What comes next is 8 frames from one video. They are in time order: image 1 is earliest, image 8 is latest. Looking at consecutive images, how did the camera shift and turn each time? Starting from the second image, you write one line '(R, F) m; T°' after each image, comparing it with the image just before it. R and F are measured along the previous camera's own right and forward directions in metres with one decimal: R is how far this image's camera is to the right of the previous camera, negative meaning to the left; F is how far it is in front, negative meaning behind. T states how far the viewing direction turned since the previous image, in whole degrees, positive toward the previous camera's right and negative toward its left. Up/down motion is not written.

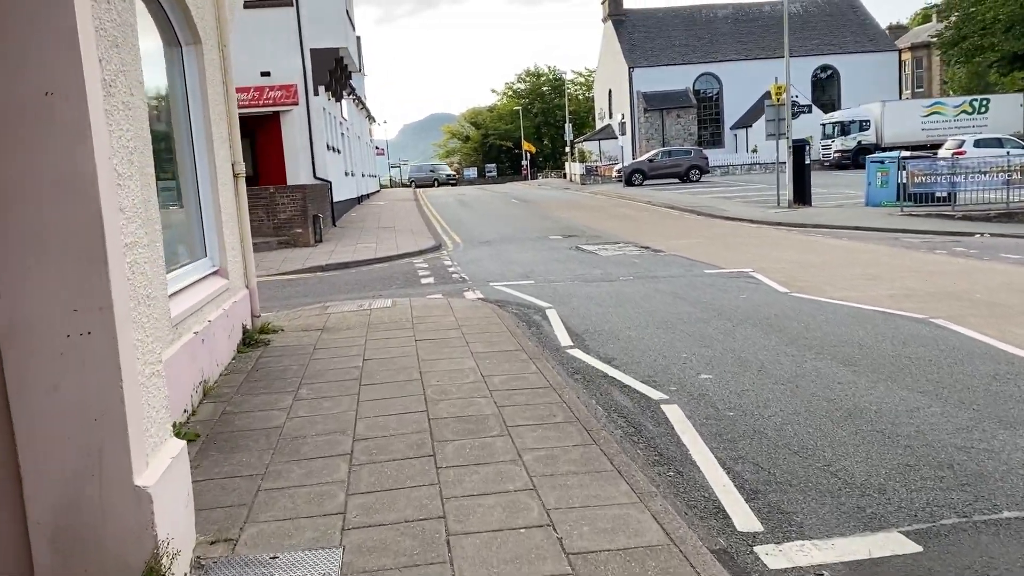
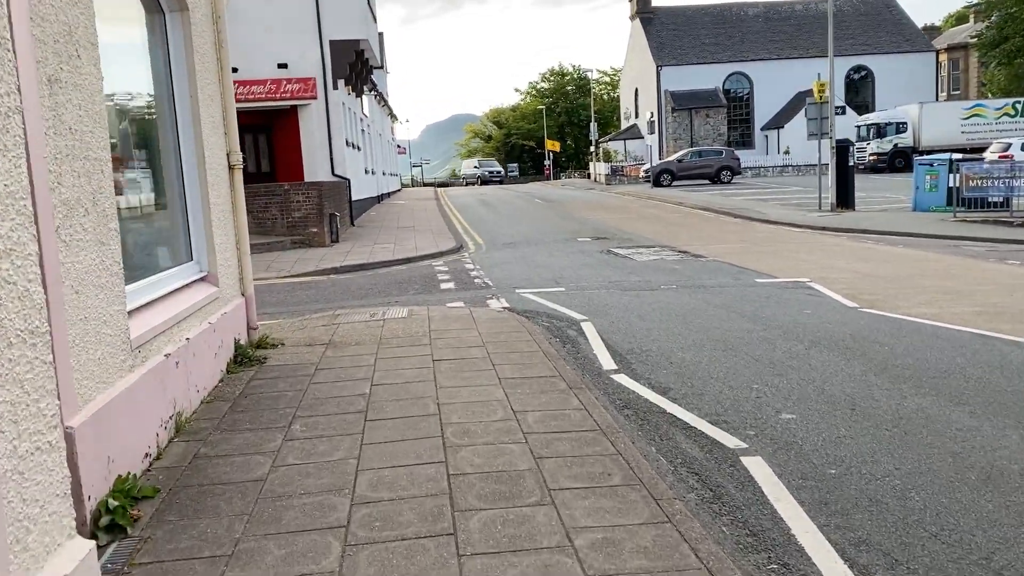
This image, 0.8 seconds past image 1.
(-0.1, +1.0) m; -1°
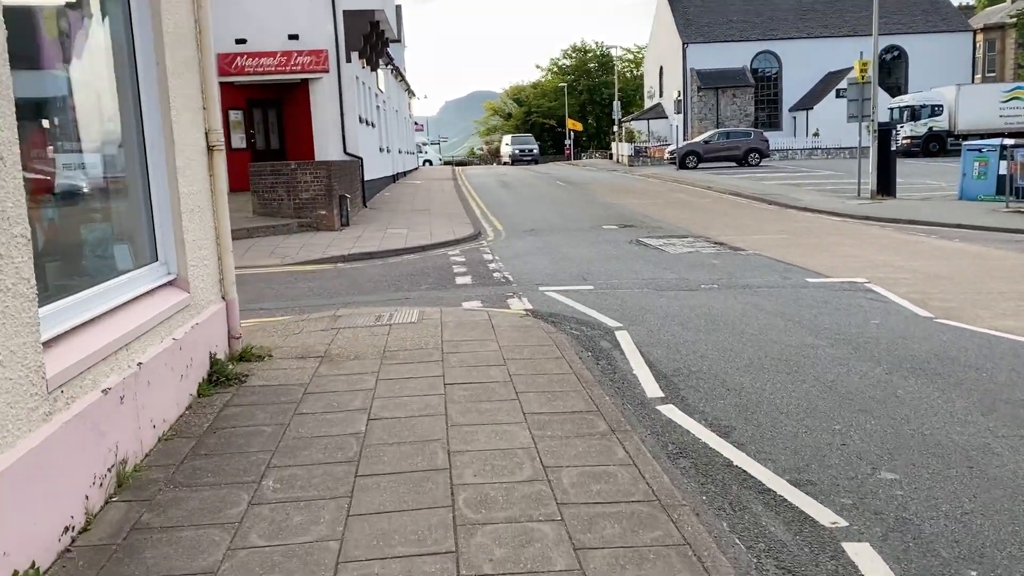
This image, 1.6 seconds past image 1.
(-0.1, +1.0) m; -1°
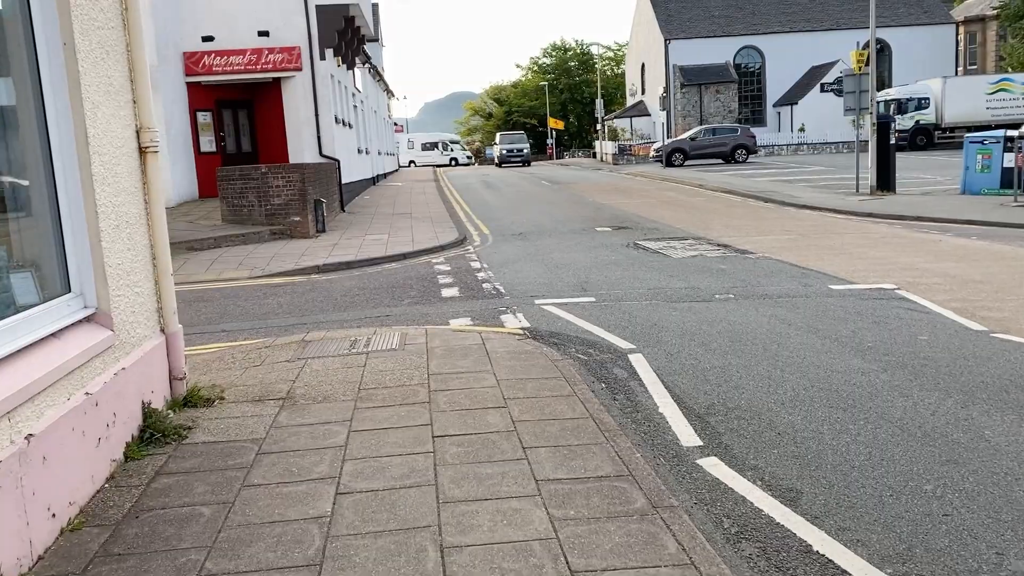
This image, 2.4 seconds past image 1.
(-0.1, +1.0) m; +1°
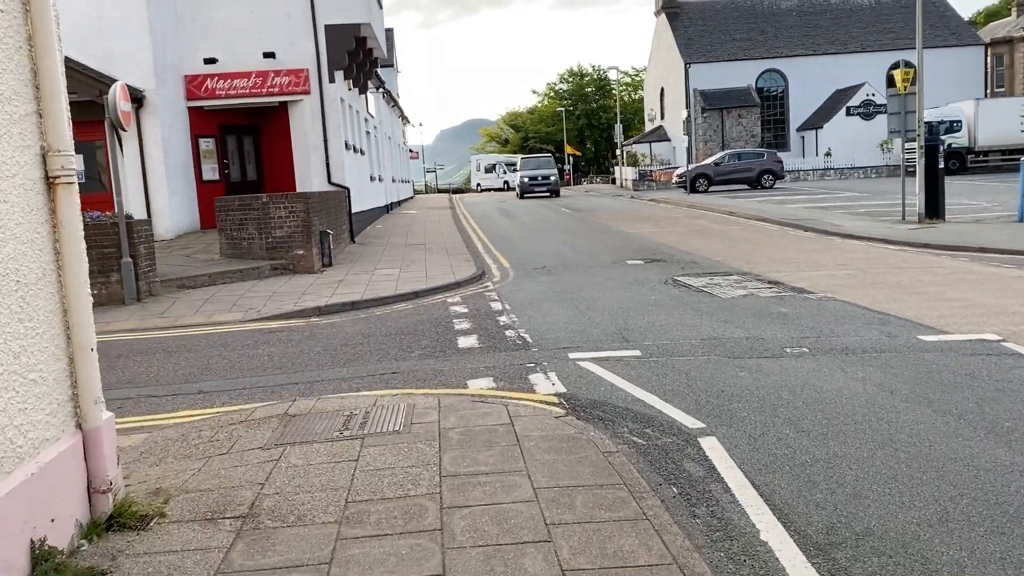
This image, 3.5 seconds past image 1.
(-0.1, +1.3) m; -1°
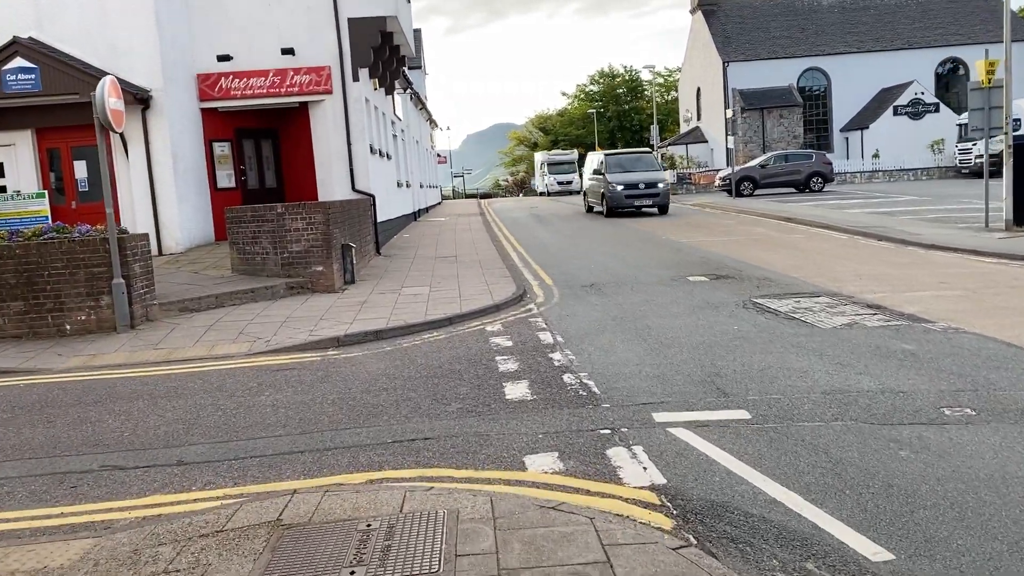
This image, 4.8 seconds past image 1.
(-0.2, +1.6) m; -2°
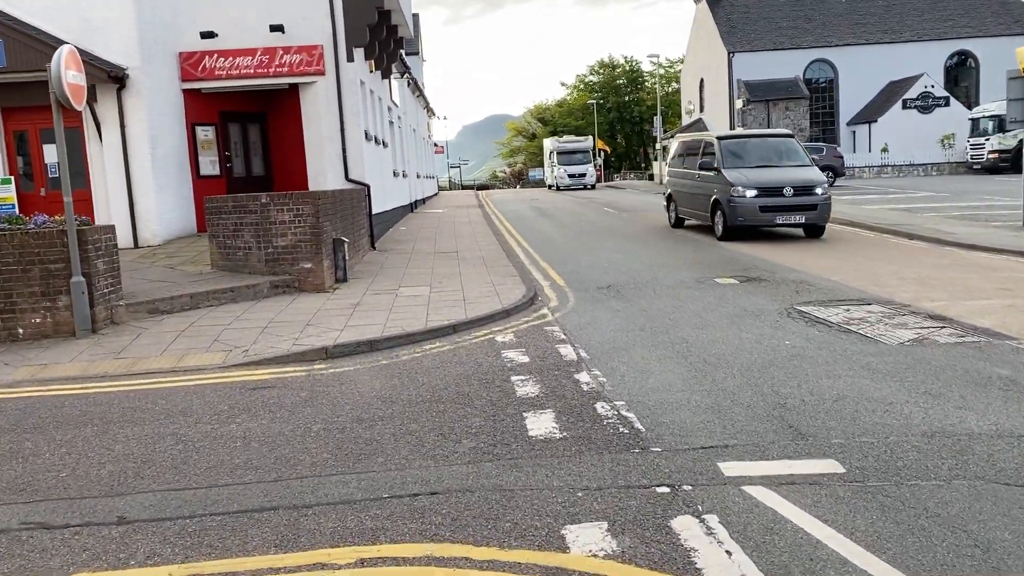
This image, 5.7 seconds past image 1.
(-0.2, +1.1) m; 0°
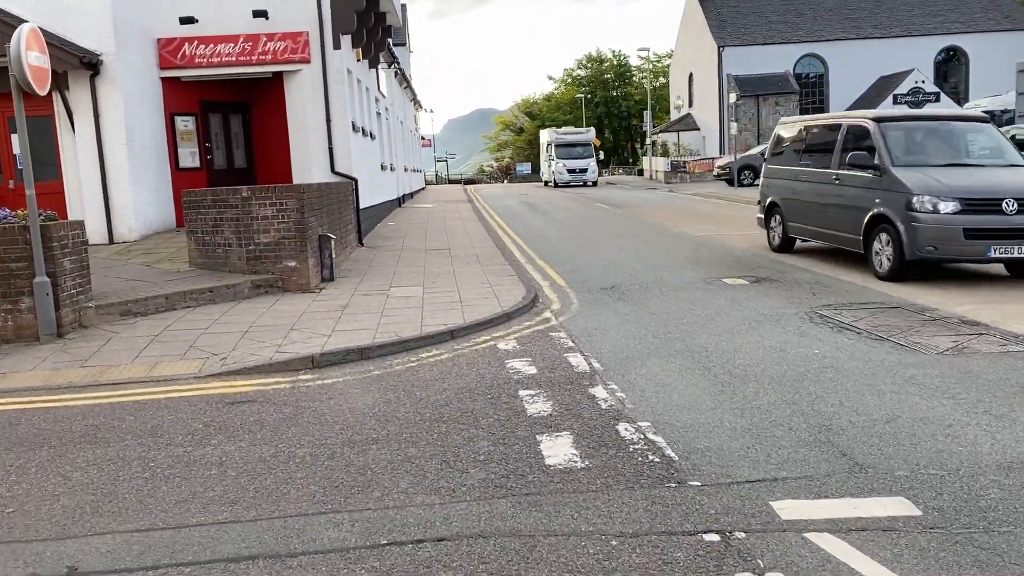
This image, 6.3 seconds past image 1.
(-0.2, +0.6) m; +1°
